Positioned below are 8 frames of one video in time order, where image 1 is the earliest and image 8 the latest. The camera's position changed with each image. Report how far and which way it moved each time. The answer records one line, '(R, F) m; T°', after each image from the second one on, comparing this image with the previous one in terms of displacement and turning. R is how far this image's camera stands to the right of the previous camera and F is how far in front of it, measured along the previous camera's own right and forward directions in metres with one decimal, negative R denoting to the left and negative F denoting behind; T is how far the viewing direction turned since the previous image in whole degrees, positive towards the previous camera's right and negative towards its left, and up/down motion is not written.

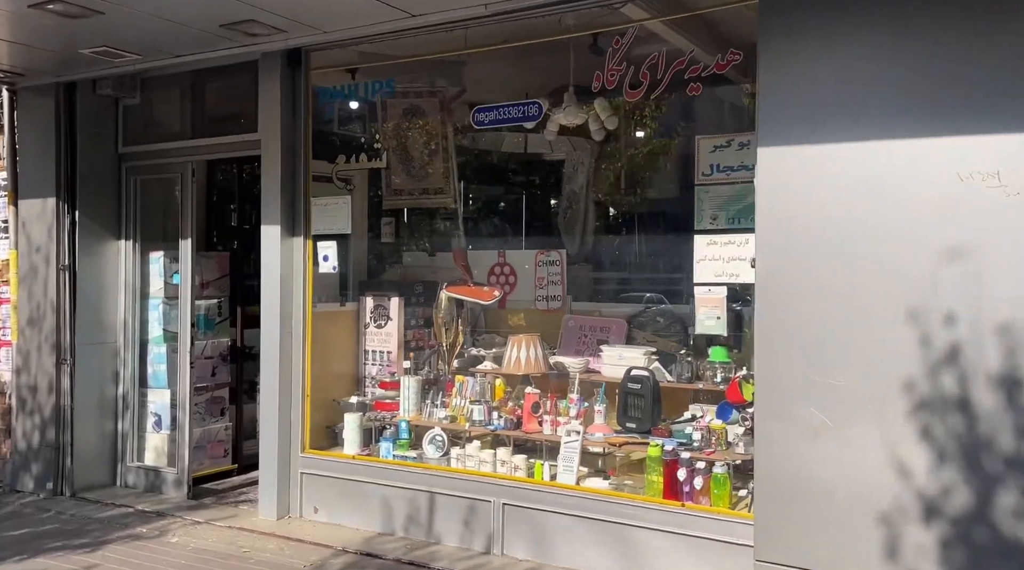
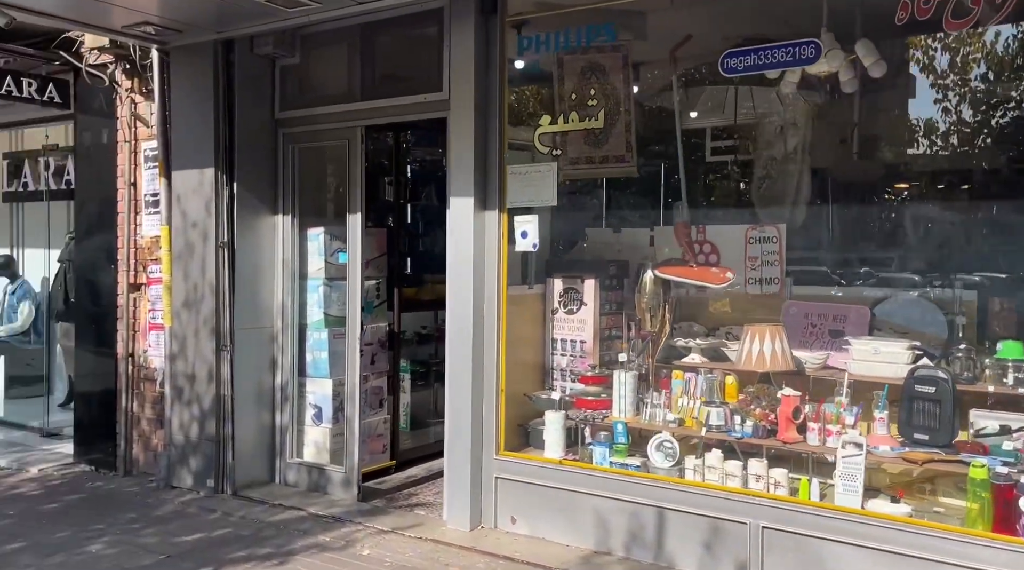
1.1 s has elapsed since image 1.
(-0.6, +0.6) m; -5°
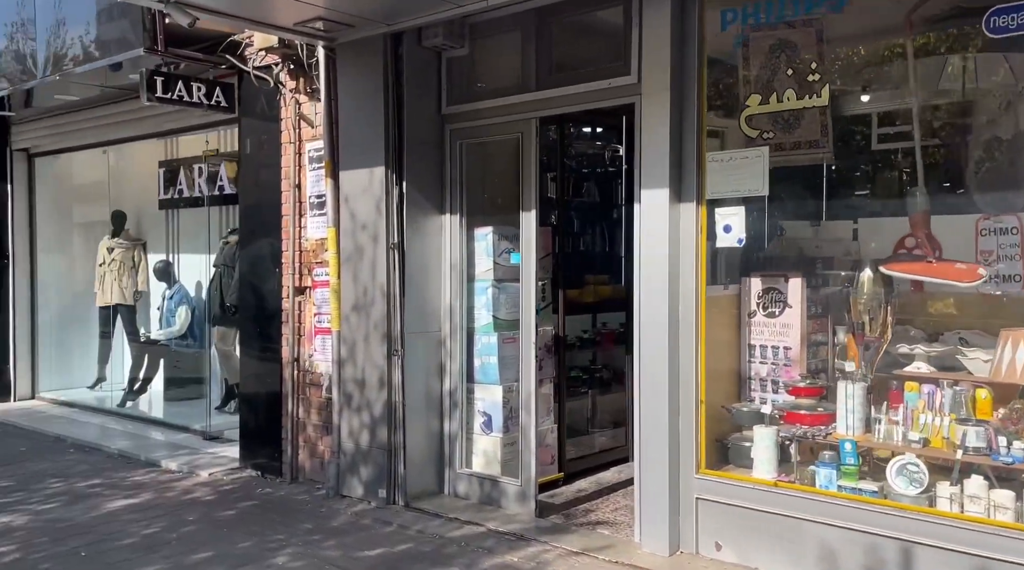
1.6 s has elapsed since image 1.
(-0.3, +0.3) m; -7°
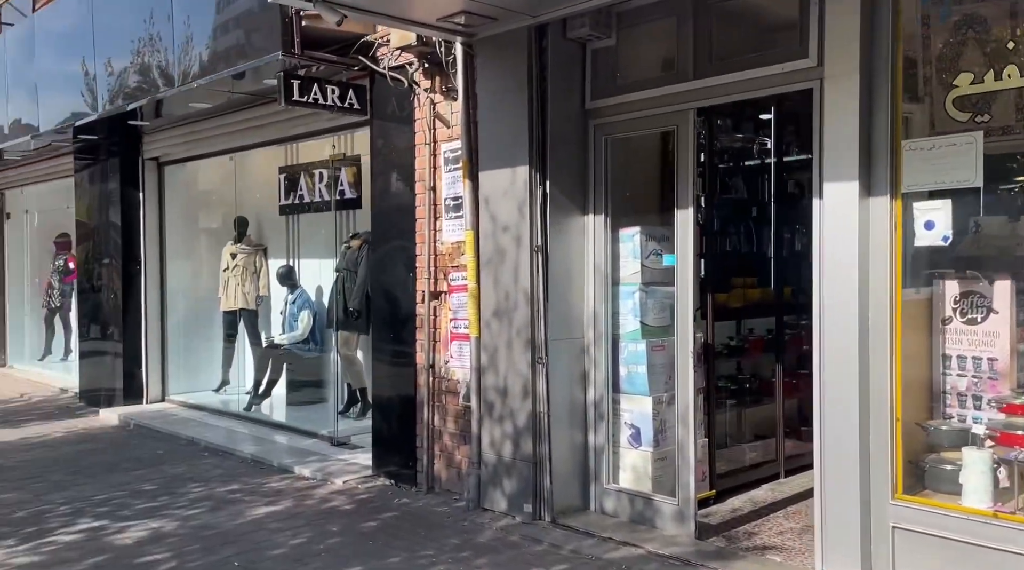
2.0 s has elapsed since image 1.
(-0.2, +0.3) m; -6°
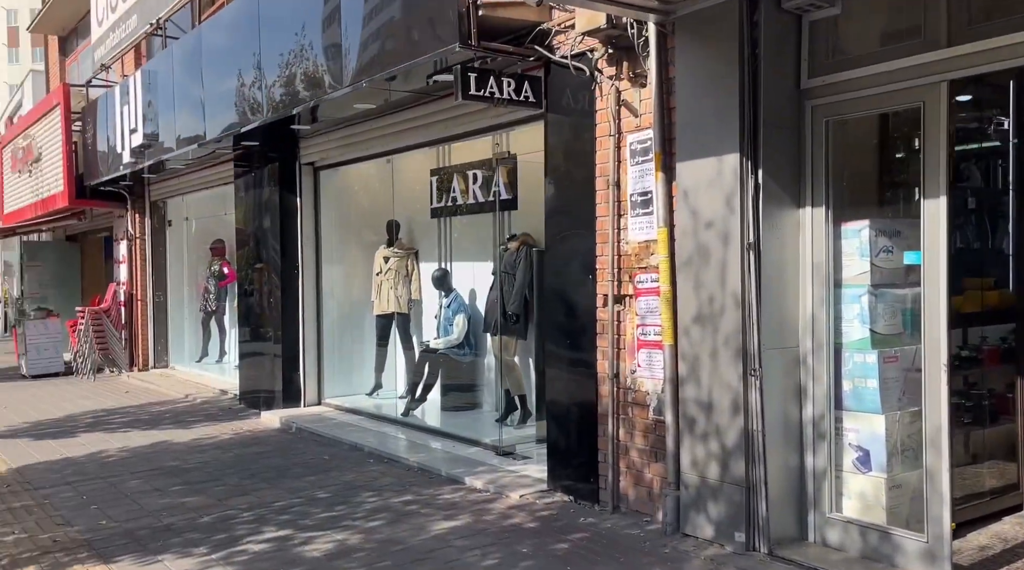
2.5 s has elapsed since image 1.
(-0.3, +0.4) m; -8°
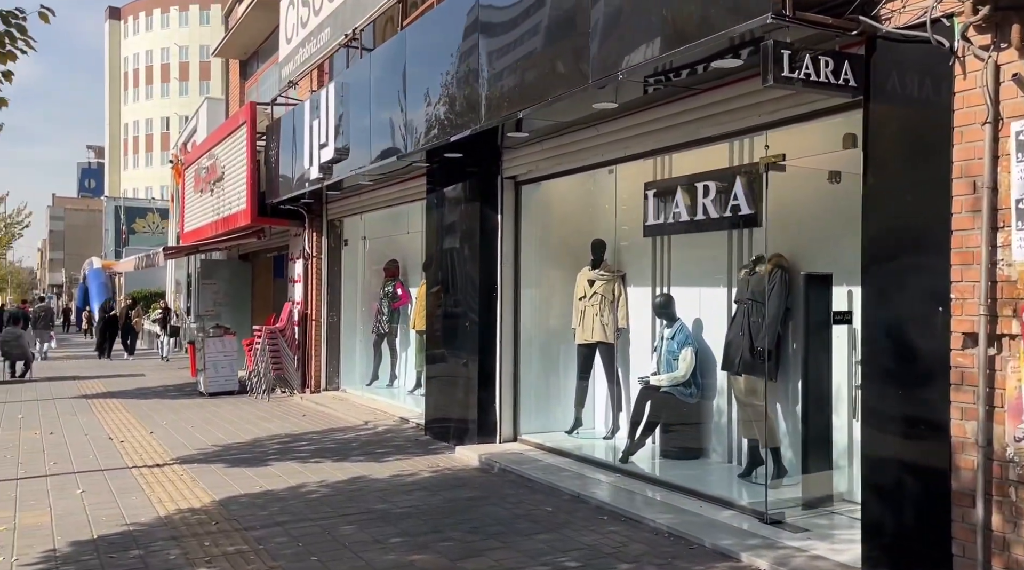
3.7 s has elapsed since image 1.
(-0.9, +1.1) m; -8°
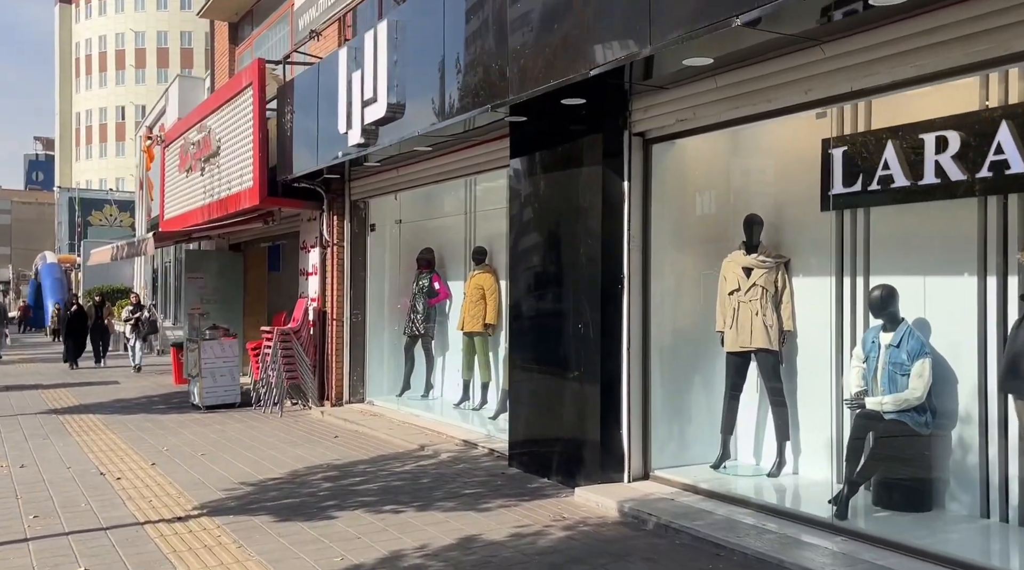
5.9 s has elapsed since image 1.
(-1.4, +2.4) m; +2°
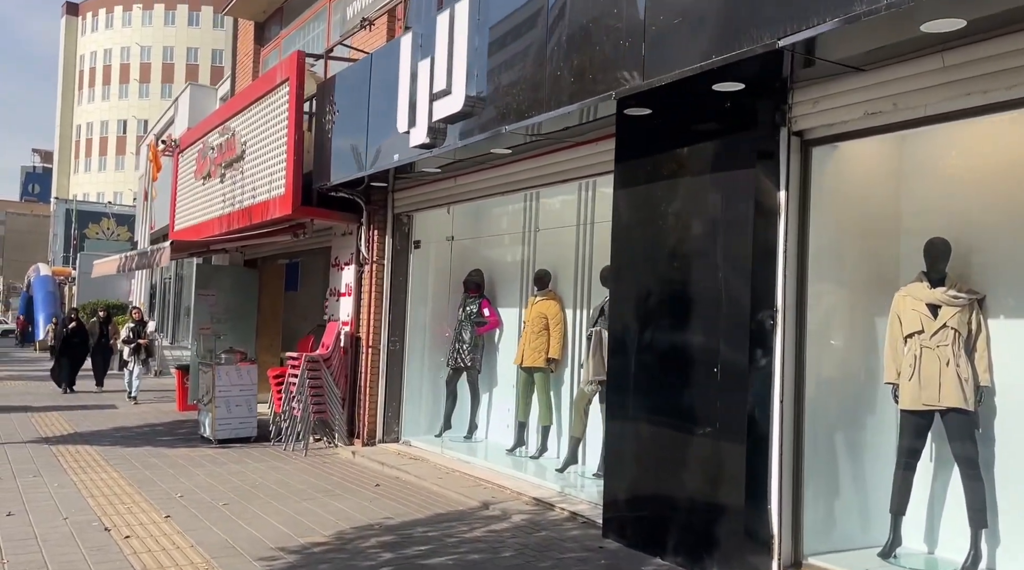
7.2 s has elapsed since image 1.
(-0.8, +1.5) m; 0°
